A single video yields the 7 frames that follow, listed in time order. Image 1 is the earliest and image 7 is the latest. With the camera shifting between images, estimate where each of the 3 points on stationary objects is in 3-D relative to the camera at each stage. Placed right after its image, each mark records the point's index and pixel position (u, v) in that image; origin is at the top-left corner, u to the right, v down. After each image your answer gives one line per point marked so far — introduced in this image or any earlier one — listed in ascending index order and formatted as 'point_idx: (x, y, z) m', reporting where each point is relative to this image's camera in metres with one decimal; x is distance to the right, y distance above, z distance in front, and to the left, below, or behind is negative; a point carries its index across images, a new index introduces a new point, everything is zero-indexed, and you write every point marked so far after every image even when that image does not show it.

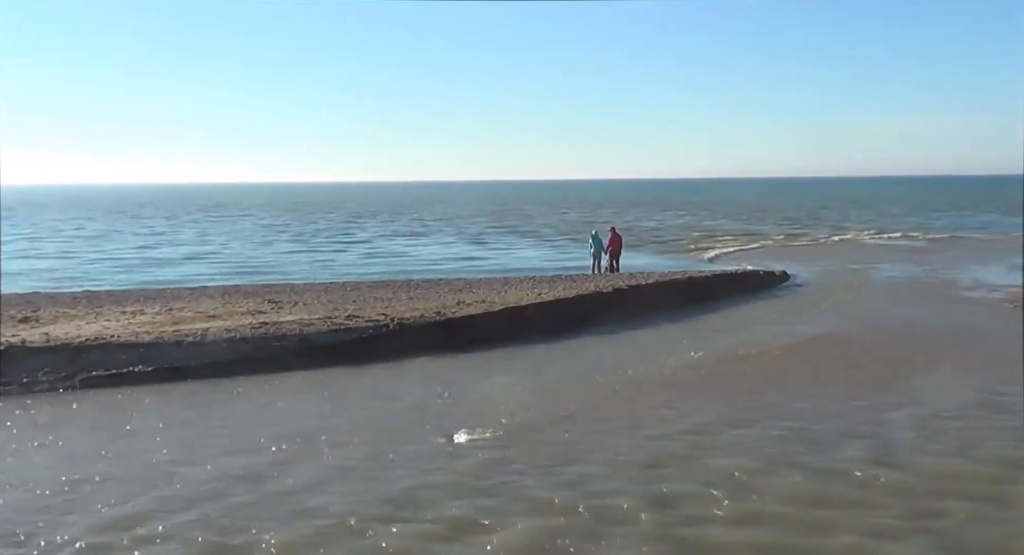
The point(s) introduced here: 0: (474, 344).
0: (-0.7, -1.0, +15.1) m
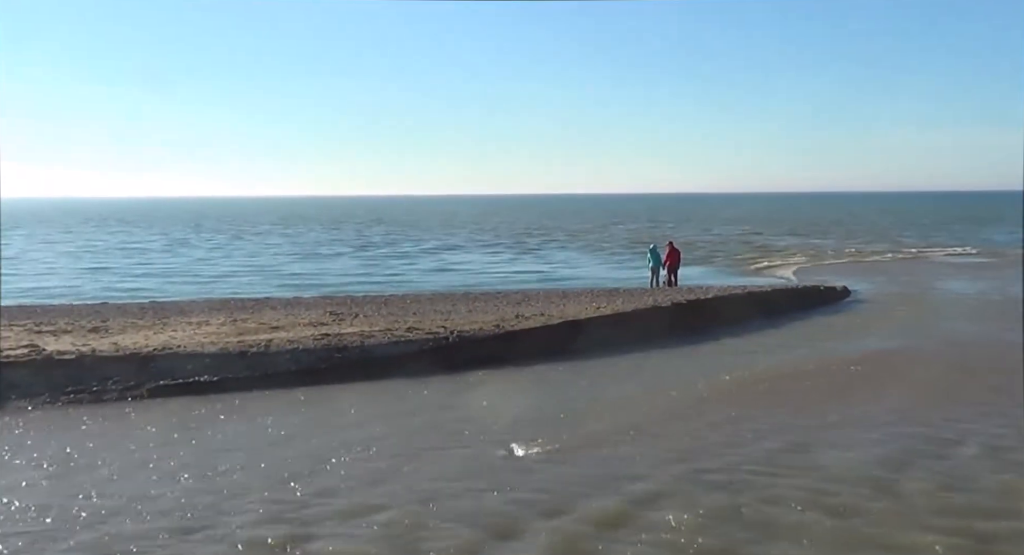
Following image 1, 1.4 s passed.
0: (+0.2, -1.2, +15.0) m
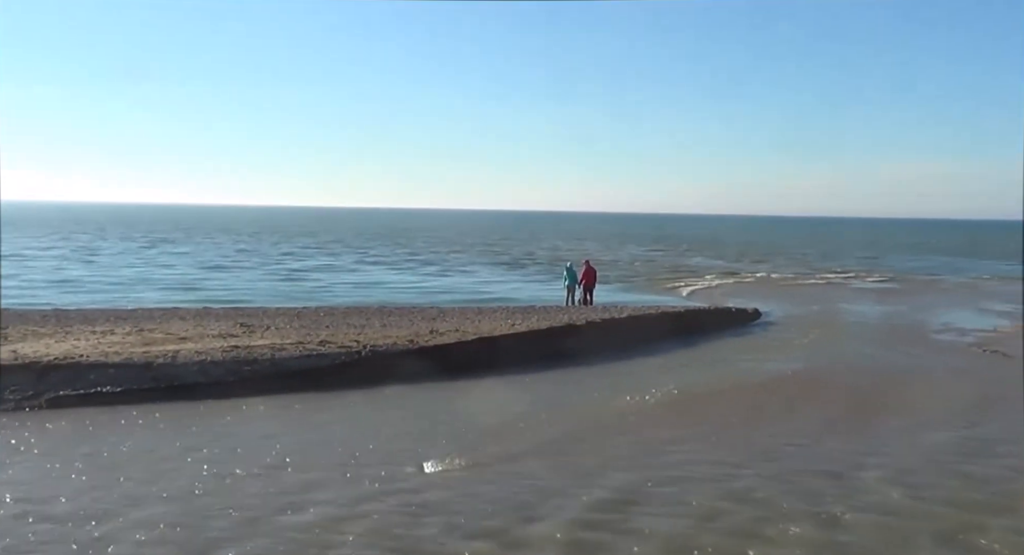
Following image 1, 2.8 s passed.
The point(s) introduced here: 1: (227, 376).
0: (-1.1, -1.4, +14.9) m
1: (-4.0, -1.4, +13.8) m
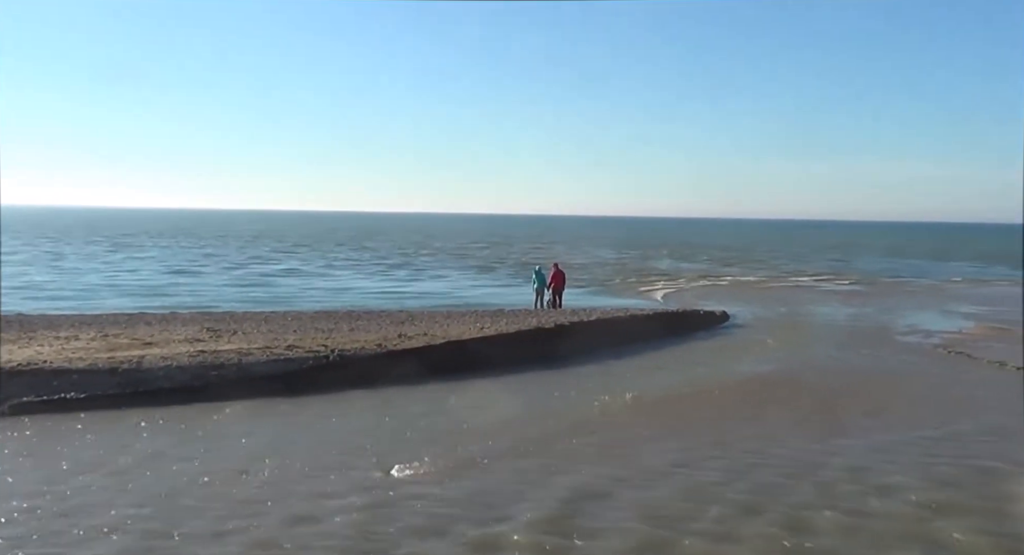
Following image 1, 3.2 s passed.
0: (-1.5, -1.5, +14.9) m
1: (-4.4, -1.4, +13.7) m
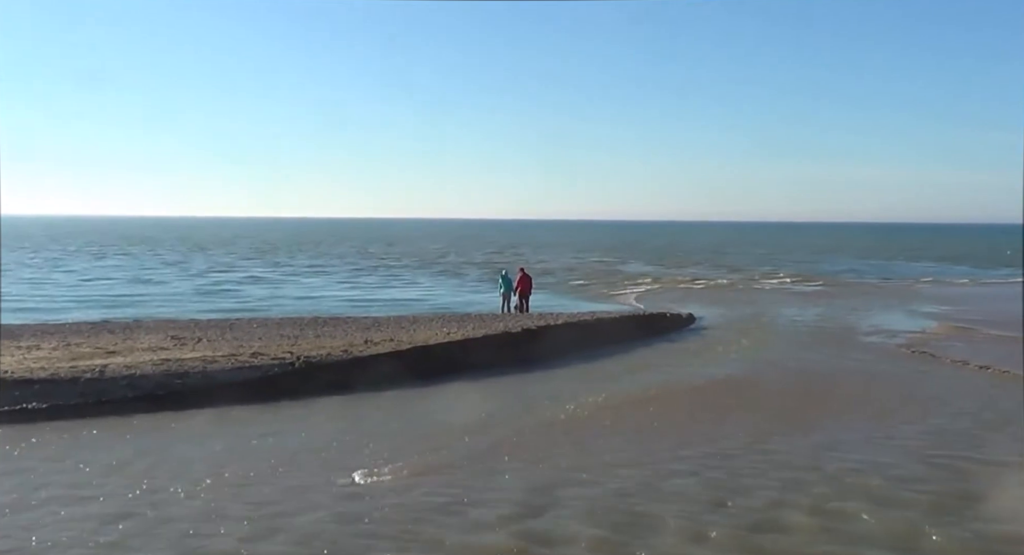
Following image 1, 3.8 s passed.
0: (-2.0, -1.6, +14.8) m
1: (-4.9, -1.5, +13.6) m
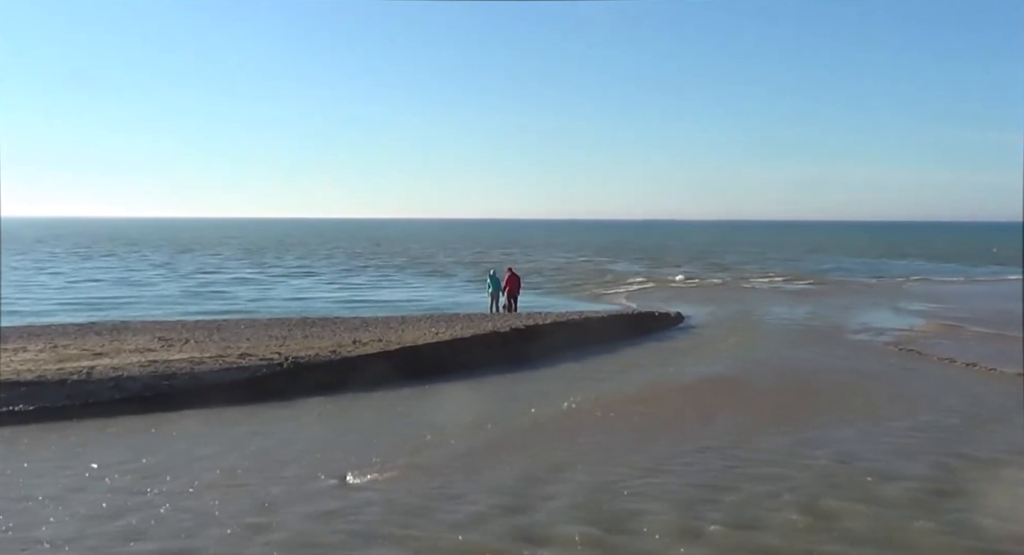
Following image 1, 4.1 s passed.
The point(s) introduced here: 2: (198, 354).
0: (+0.7, -1.6, +15.6) m
1: (-2.3, -1.5, +14.8) m
2: (-4.2, -1.0, +13.0) m
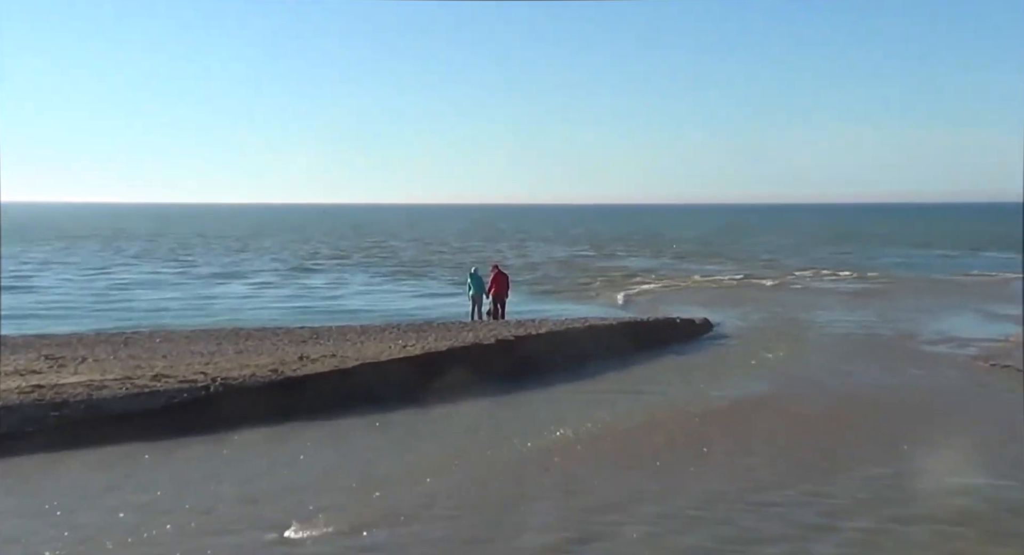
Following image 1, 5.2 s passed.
0: (+0.5, -1.5, +13.1) m
1: (-2.5, -1.5, +12.2) m
2: (-4.3, -1.0, +10.5) m
